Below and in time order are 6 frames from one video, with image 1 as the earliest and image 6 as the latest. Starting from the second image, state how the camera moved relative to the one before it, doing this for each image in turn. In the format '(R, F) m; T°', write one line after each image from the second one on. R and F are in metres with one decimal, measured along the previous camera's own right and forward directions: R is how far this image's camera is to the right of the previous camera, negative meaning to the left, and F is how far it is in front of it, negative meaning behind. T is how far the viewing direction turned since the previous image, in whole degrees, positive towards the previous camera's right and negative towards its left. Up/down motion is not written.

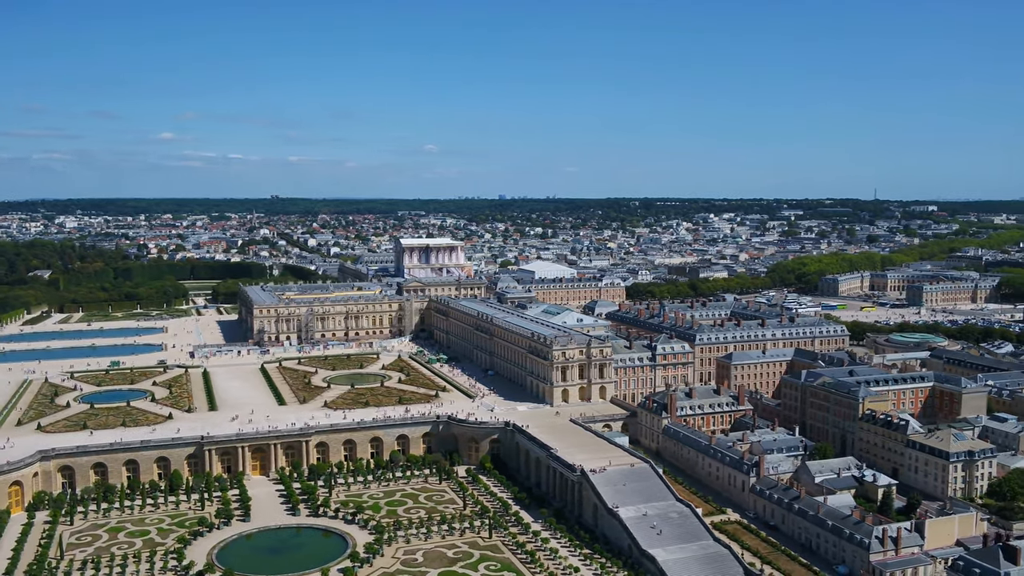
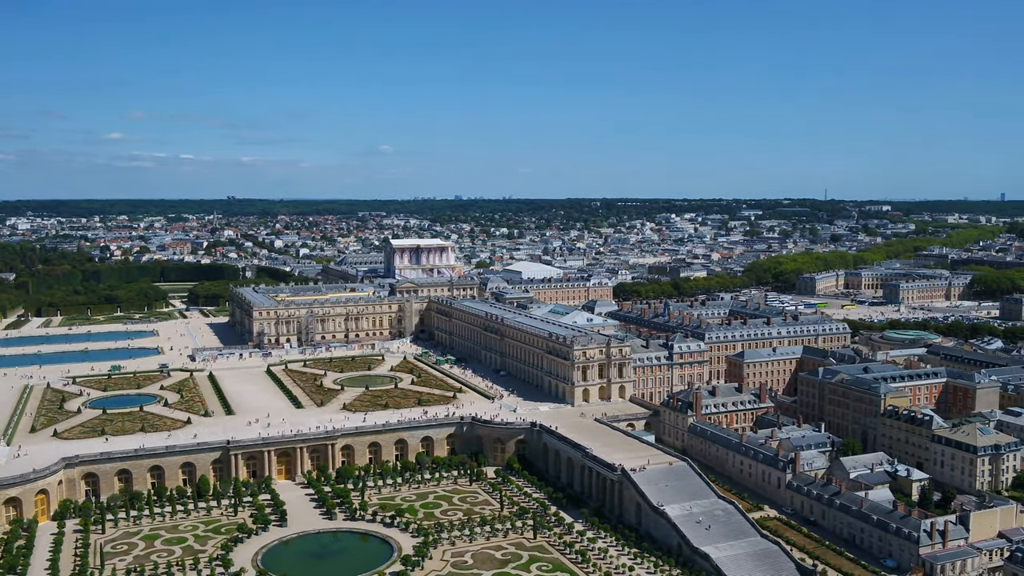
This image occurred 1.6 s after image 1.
(-5.1, +0.3) m; +3°
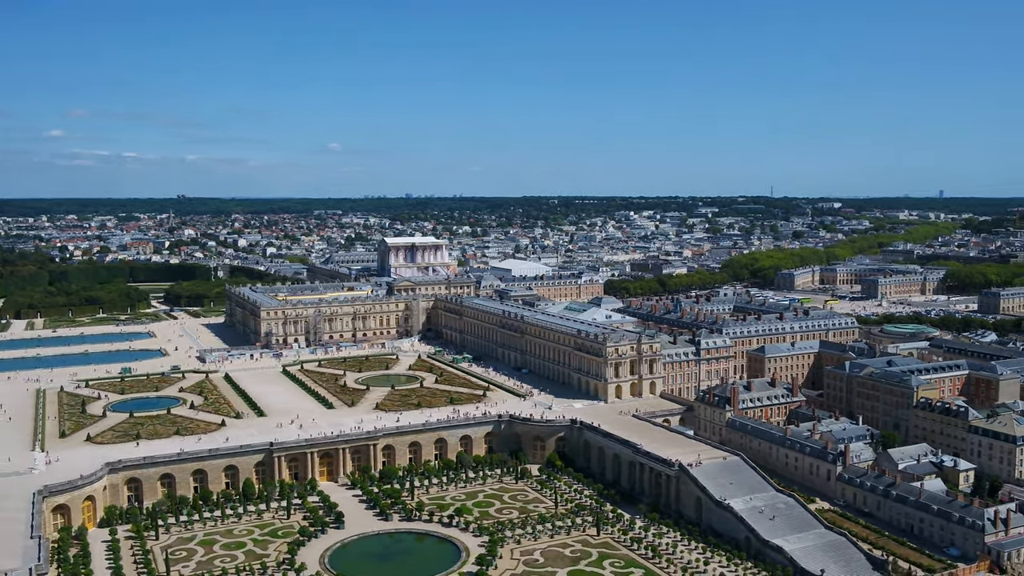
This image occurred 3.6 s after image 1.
(-6.5, +0.4) m; +3°
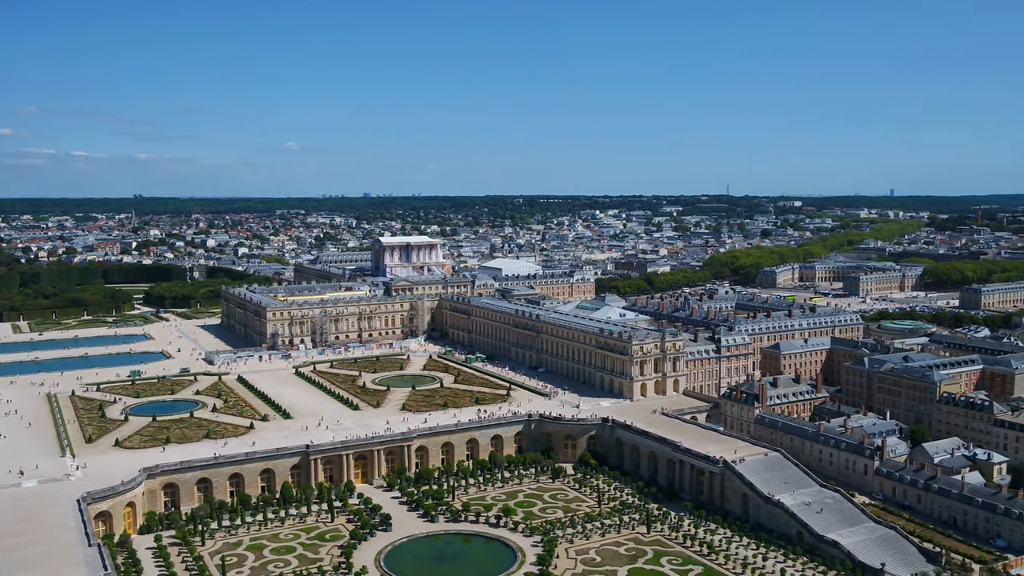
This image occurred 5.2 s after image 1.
(-5.2, +0.3) m; +2°
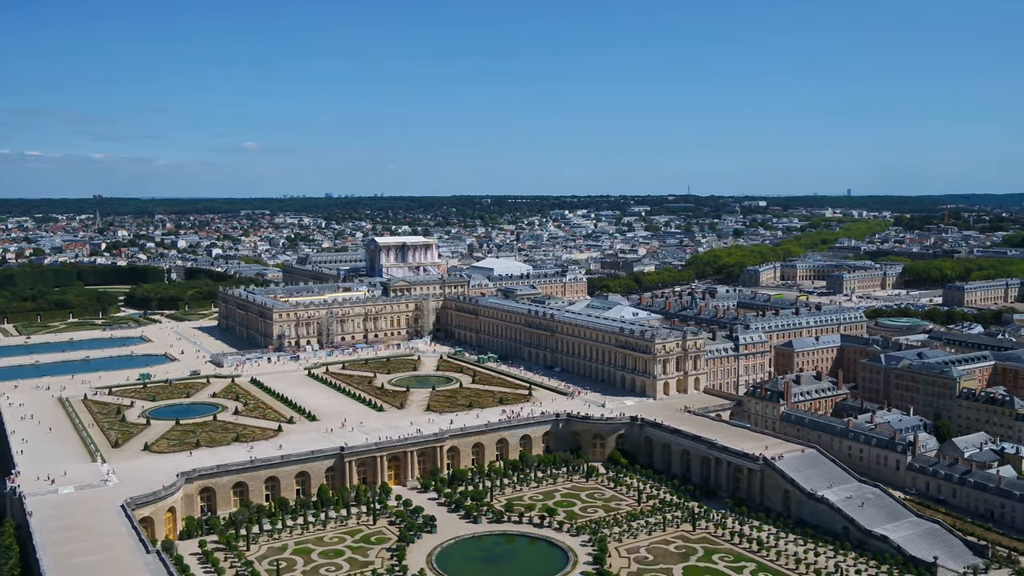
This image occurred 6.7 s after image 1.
(-4.8, +0.3) m; +2°
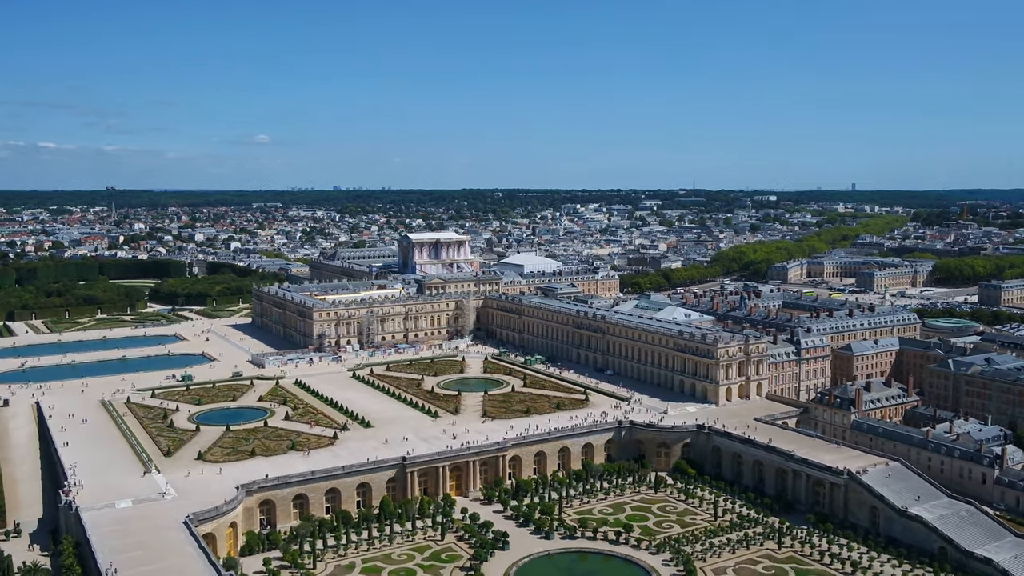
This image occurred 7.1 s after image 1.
(-4.0, +2.5) m; 0°
